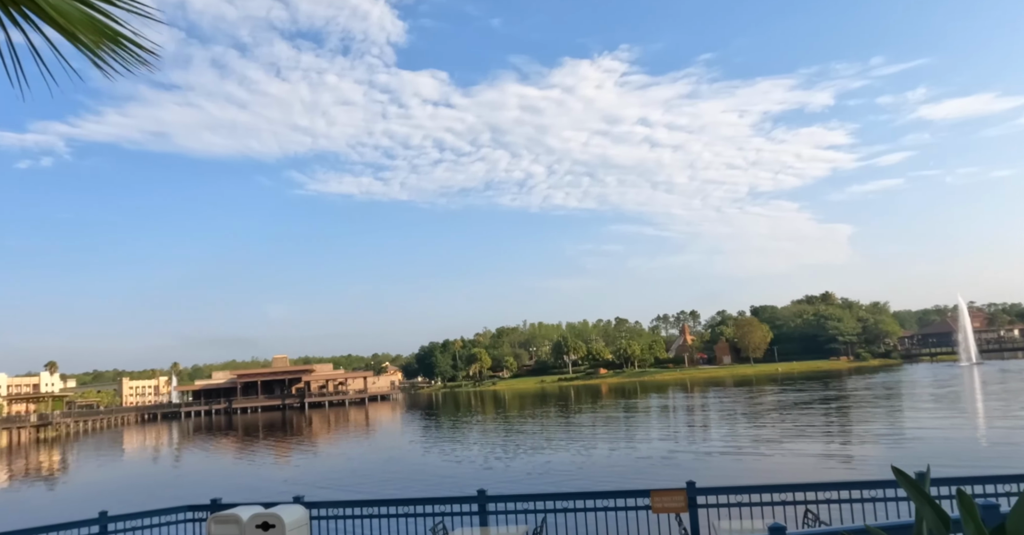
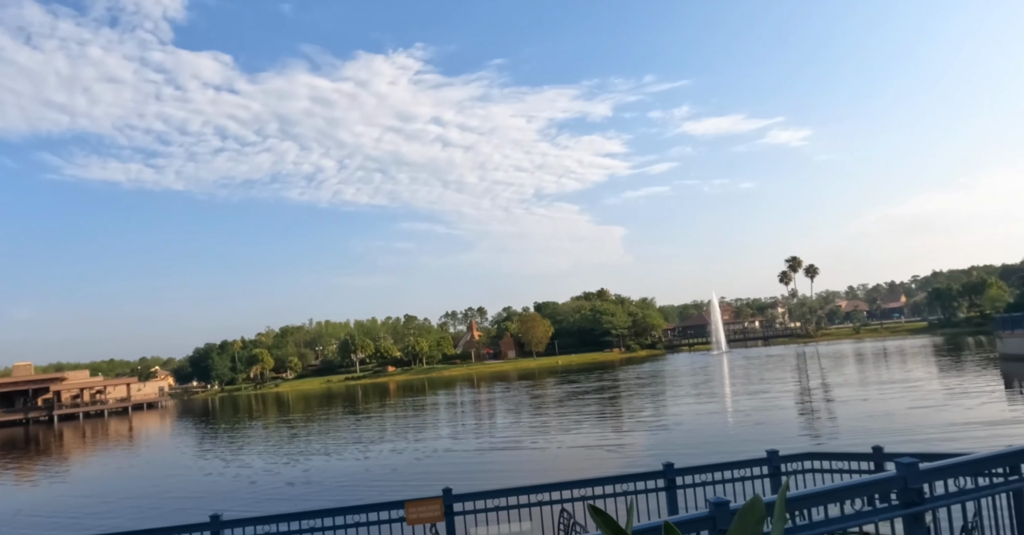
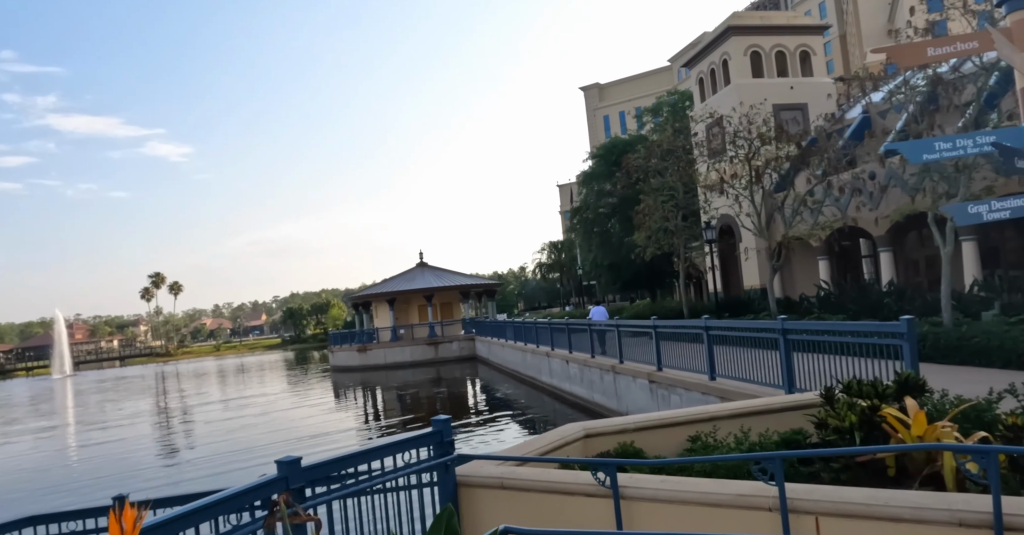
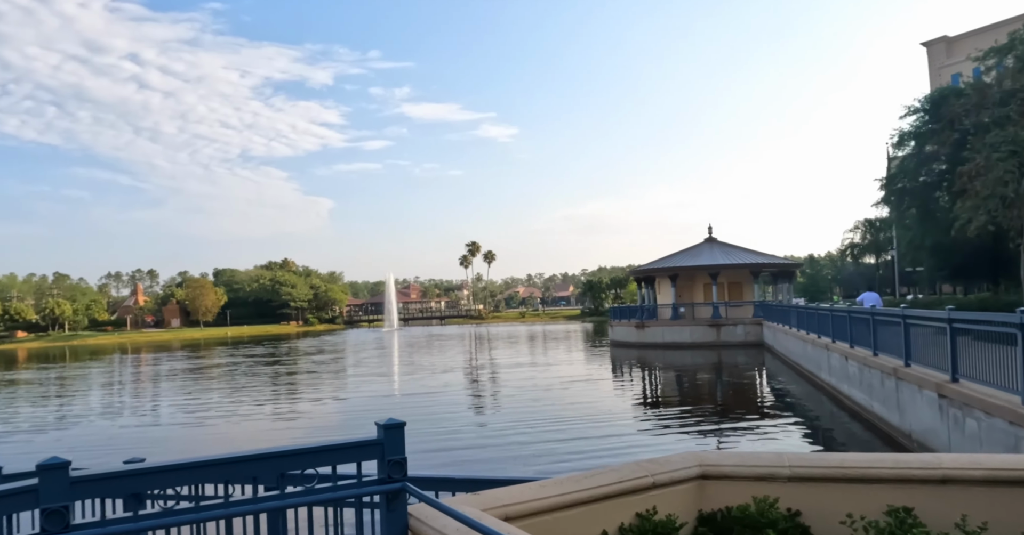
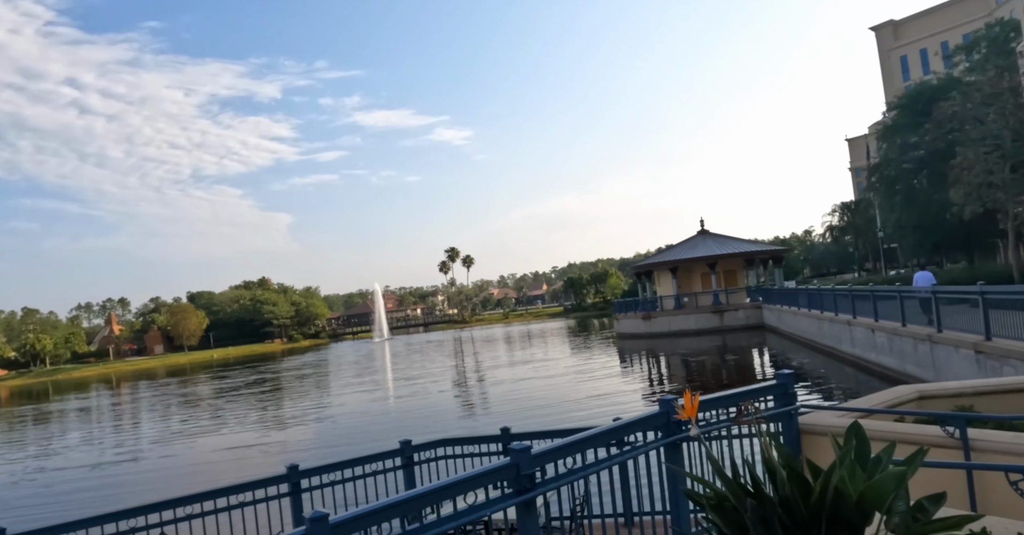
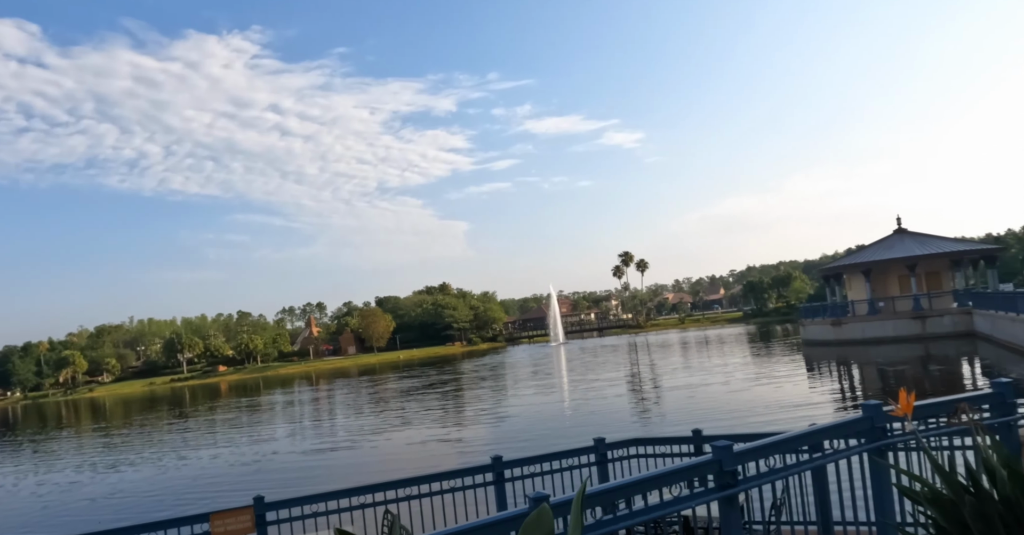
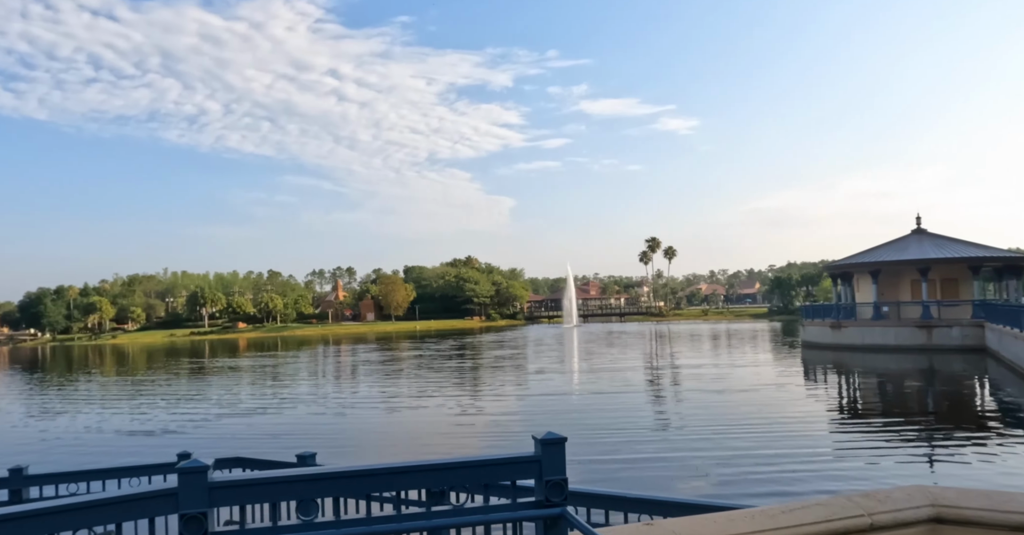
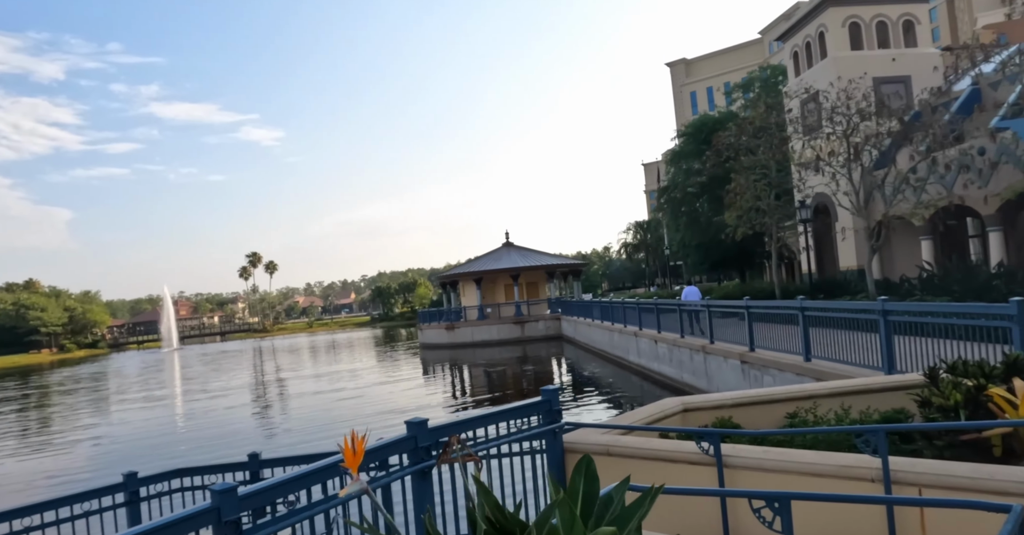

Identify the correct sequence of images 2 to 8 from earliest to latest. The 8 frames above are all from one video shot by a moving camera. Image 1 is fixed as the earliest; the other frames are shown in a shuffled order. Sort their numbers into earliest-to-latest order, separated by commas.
2, 6, 5, 8, 3, 4, 7
